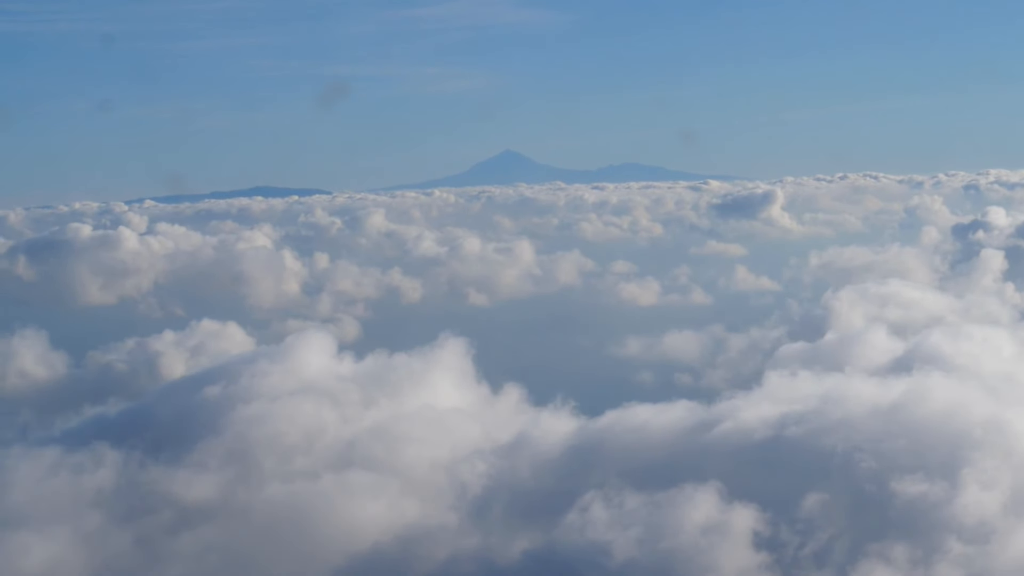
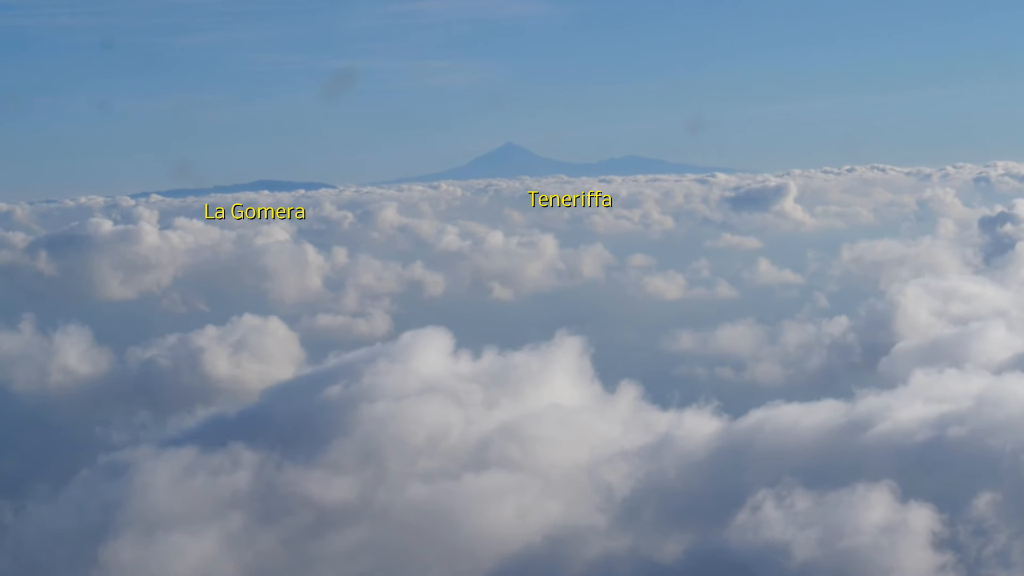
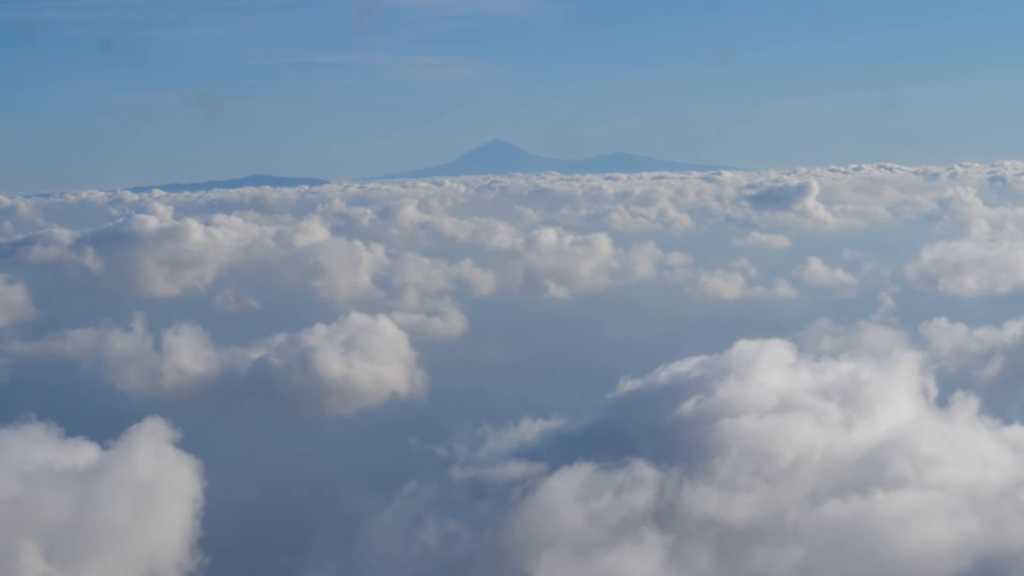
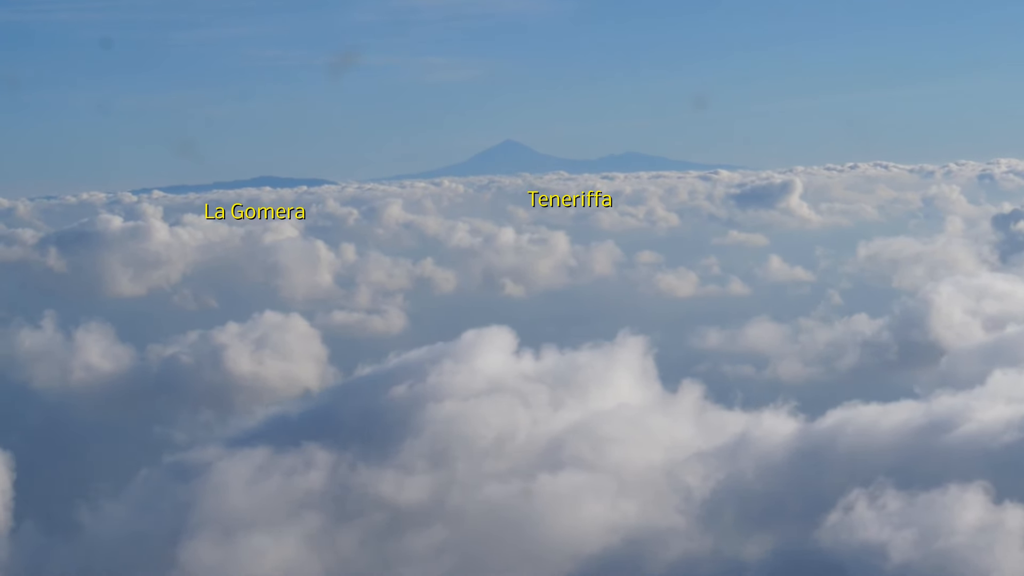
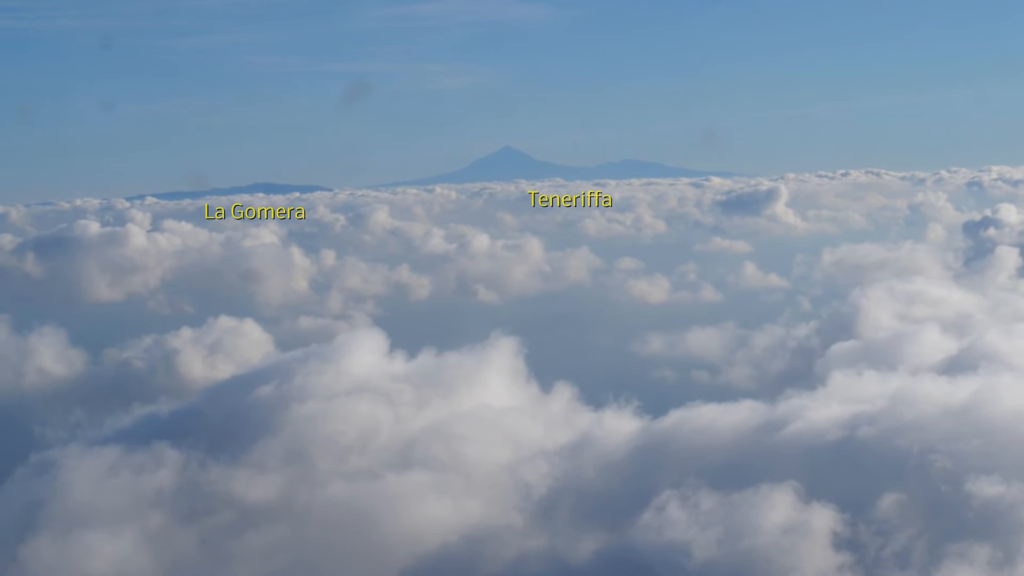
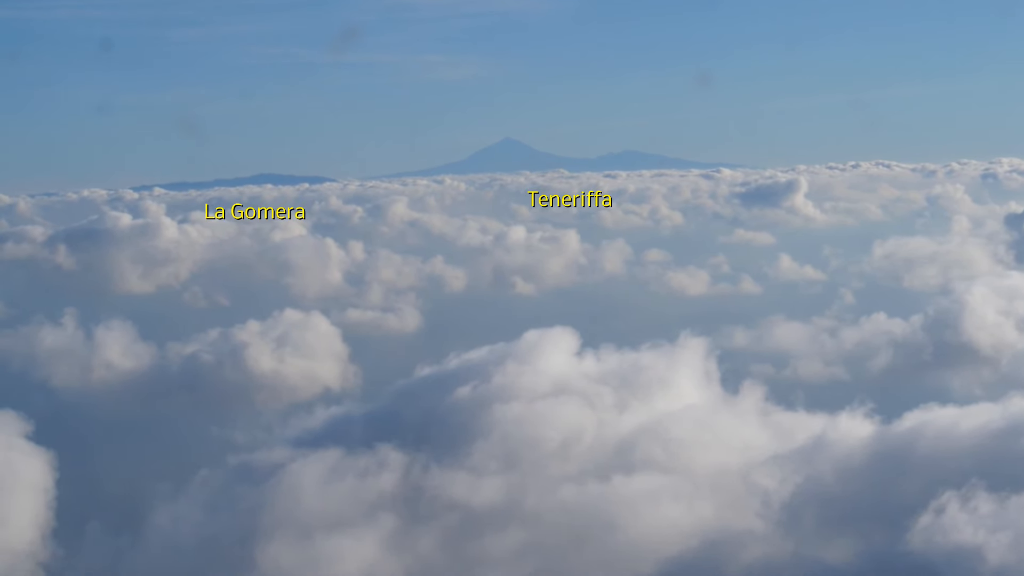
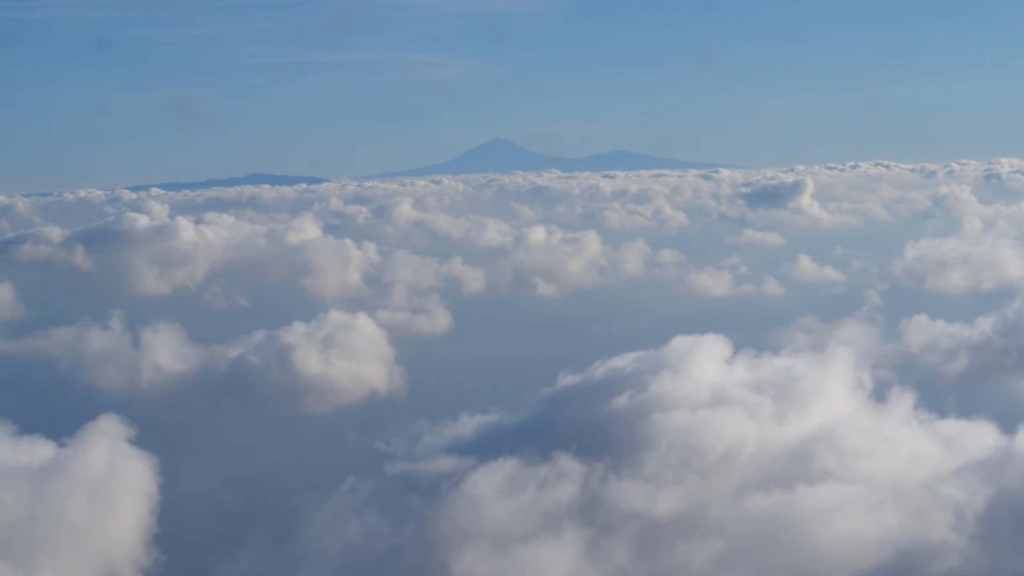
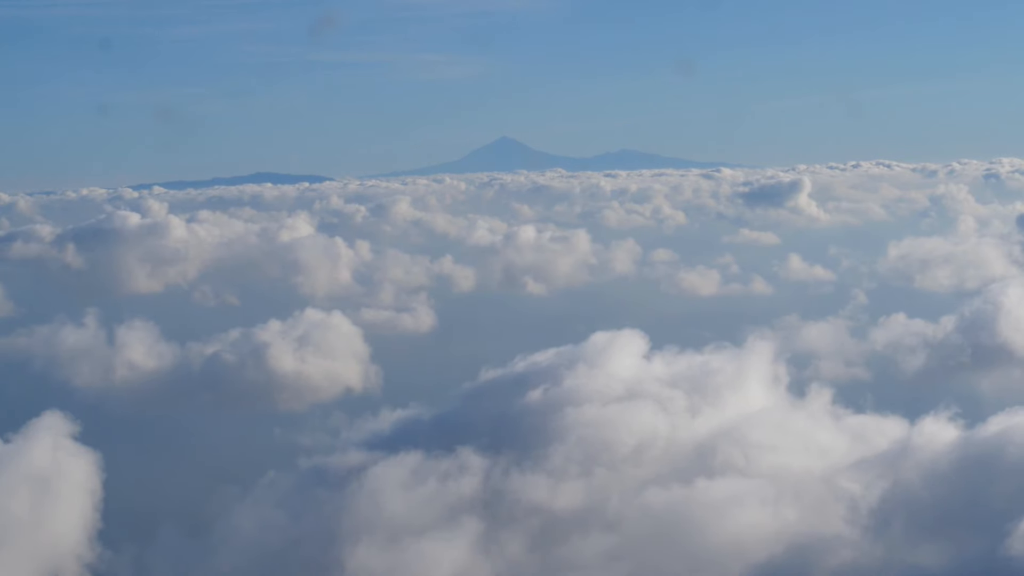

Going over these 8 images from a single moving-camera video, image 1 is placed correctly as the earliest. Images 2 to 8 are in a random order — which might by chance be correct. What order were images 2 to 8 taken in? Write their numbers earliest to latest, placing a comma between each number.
5, 2, 4, 6, 8, 7, 3
